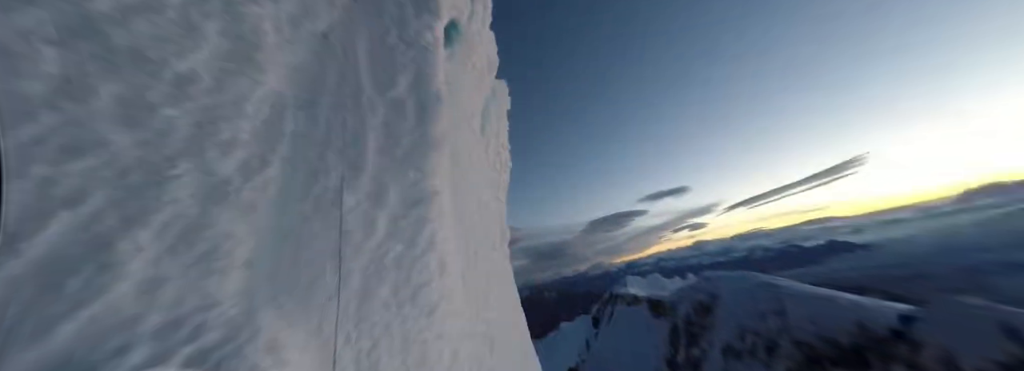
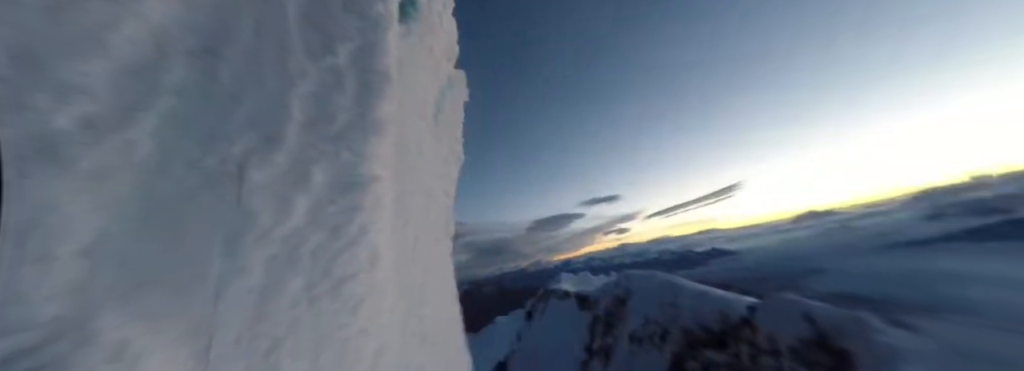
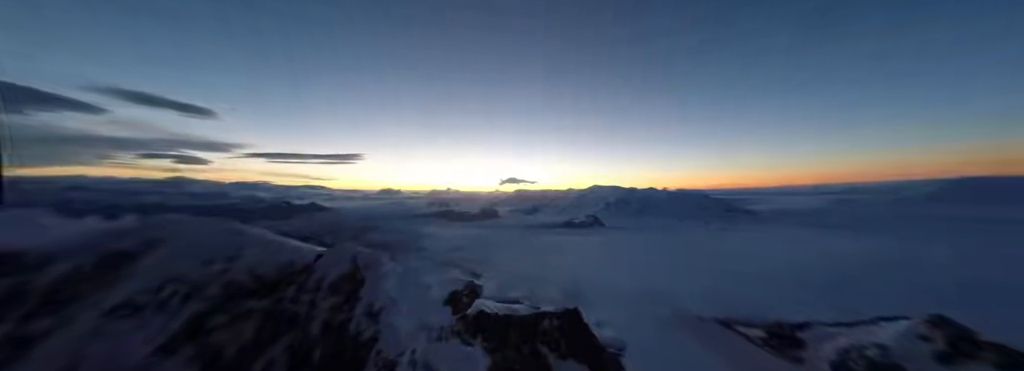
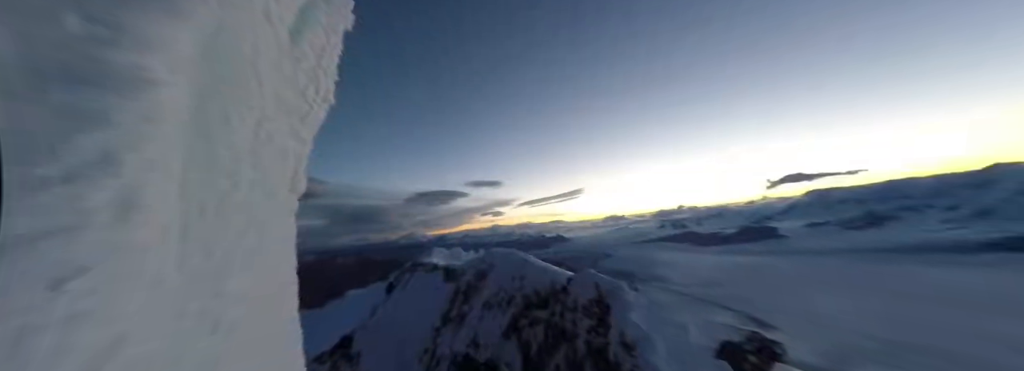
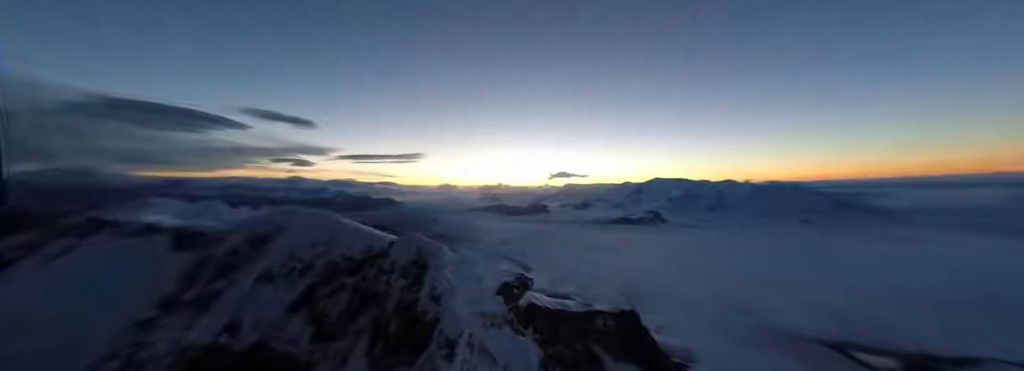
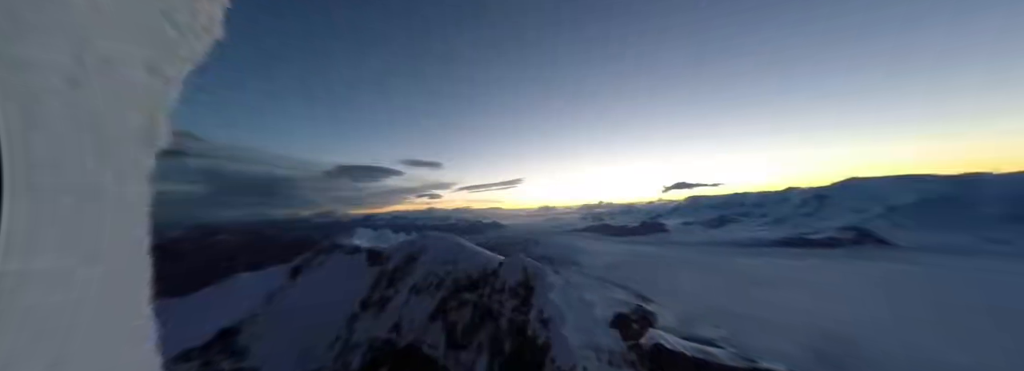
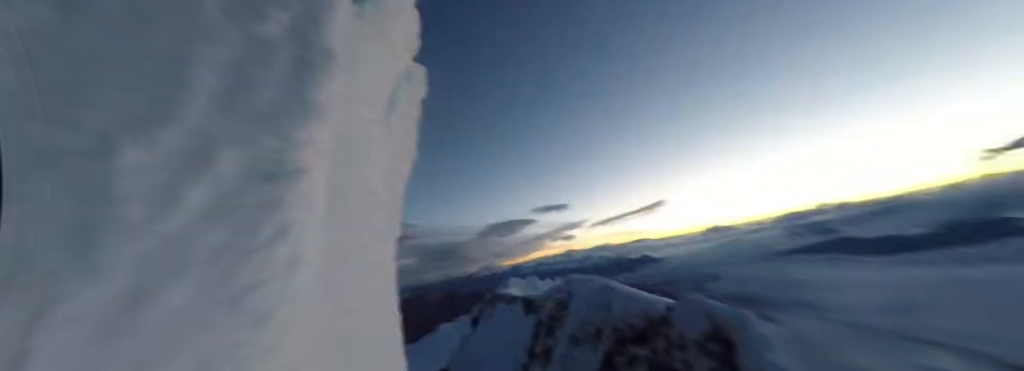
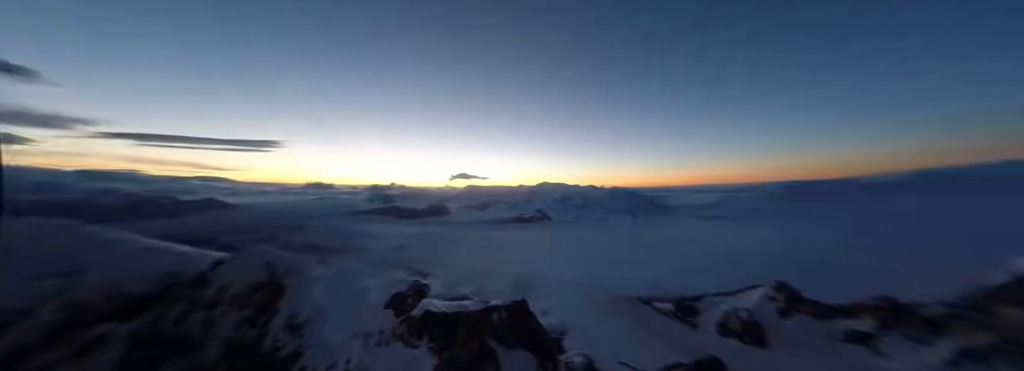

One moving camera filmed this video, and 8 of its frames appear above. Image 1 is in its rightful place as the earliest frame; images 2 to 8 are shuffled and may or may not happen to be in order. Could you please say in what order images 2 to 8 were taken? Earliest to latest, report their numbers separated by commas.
2, 7, 4, 6, 5, 3, 8
